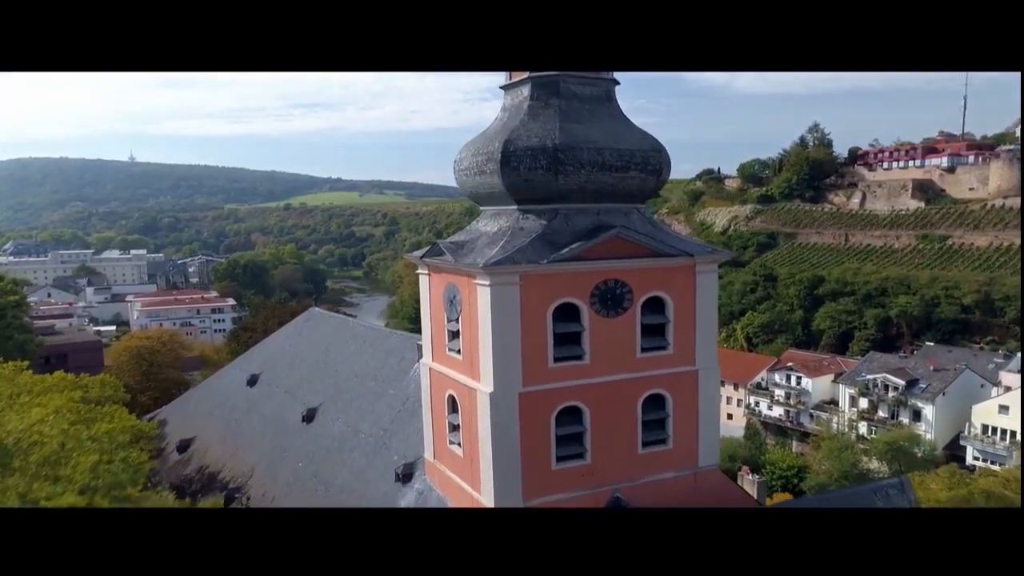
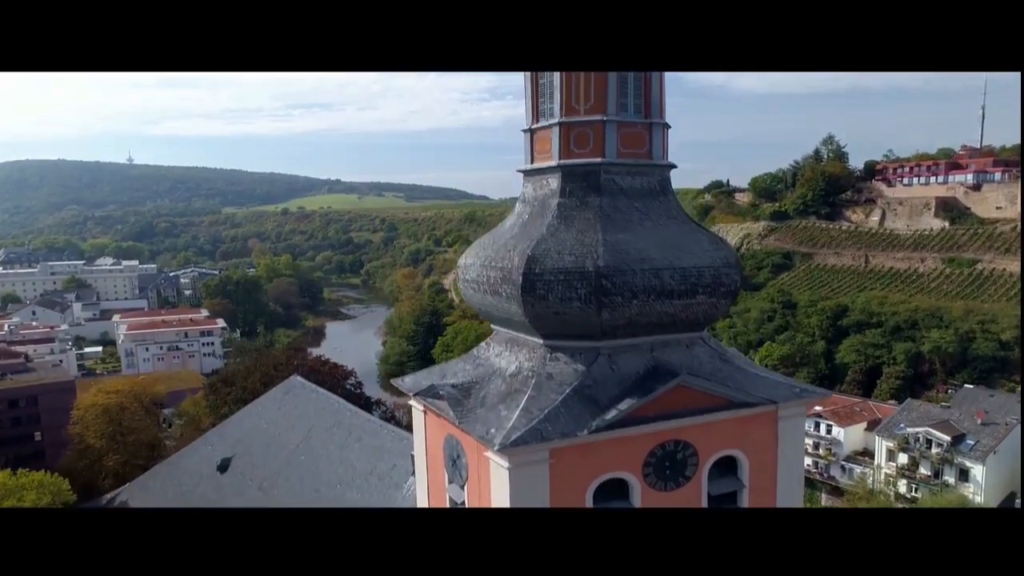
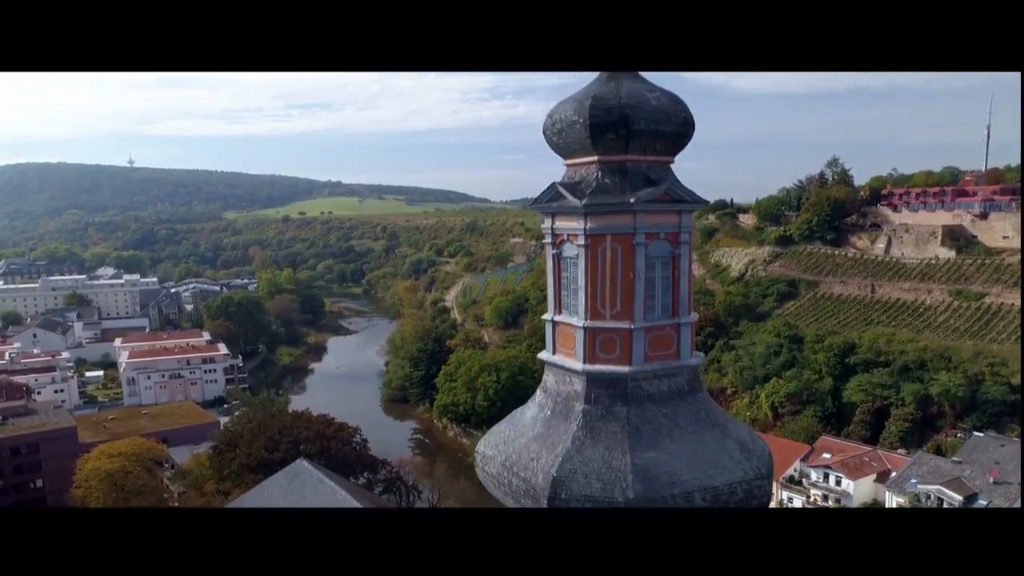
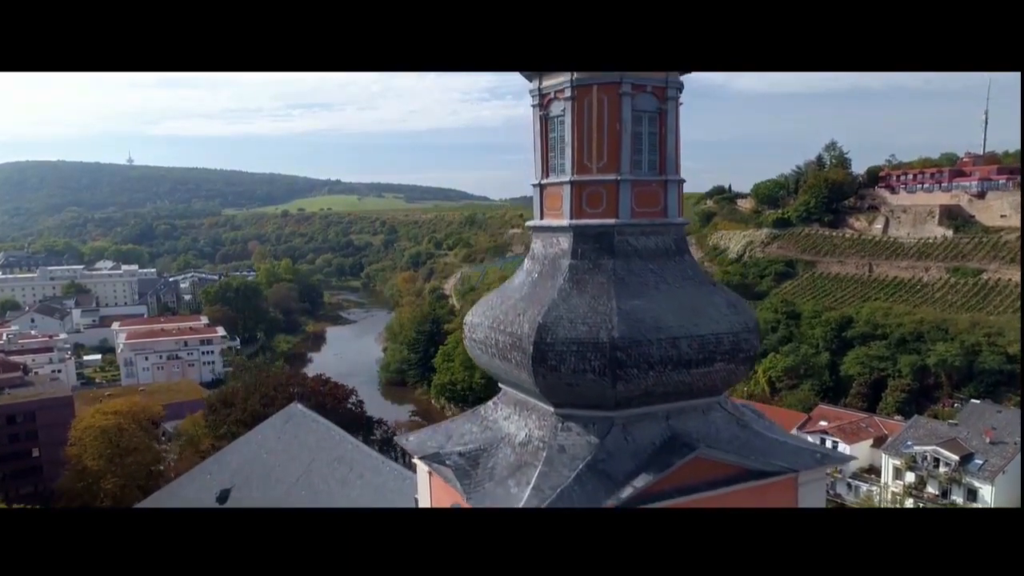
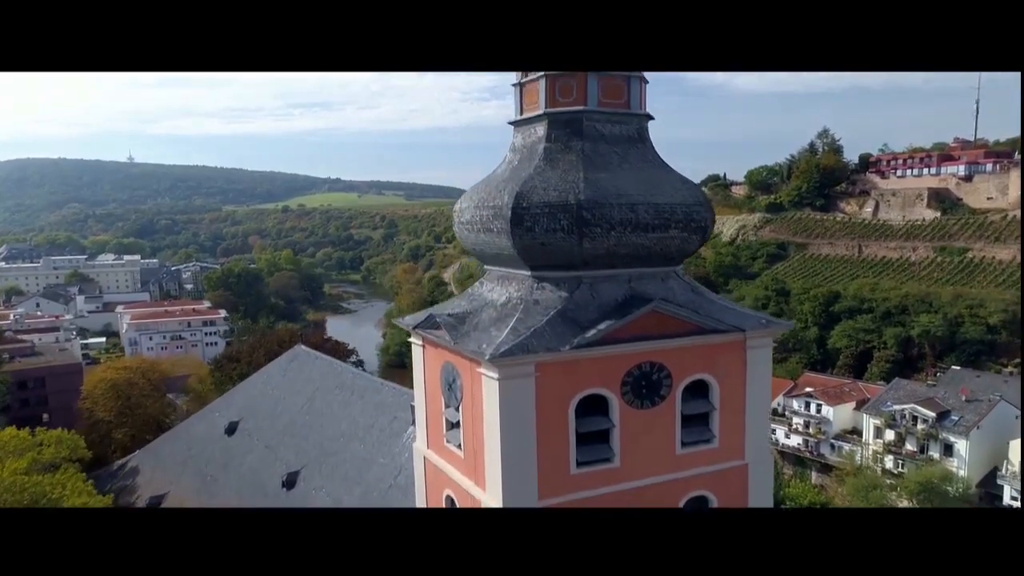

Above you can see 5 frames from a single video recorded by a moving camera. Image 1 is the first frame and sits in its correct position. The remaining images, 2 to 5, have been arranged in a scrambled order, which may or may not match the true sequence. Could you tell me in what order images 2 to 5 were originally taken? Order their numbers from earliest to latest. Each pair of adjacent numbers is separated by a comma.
5, 2, 4, 3
